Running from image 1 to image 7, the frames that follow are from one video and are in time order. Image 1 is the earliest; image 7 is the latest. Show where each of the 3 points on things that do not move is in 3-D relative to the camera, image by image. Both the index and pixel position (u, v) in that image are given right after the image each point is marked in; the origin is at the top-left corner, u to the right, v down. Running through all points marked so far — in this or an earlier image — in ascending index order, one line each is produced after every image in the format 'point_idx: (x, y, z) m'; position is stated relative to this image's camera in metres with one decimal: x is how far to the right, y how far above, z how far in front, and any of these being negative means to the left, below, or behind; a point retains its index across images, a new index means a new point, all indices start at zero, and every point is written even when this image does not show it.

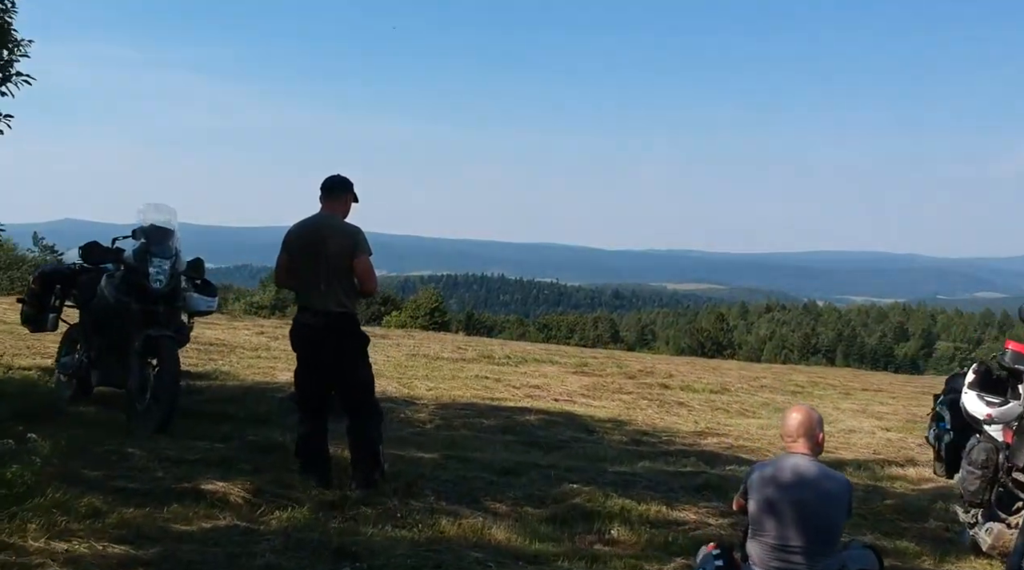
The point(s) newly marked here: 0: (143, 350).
0: (-2.9, -0.5, +9.3) m
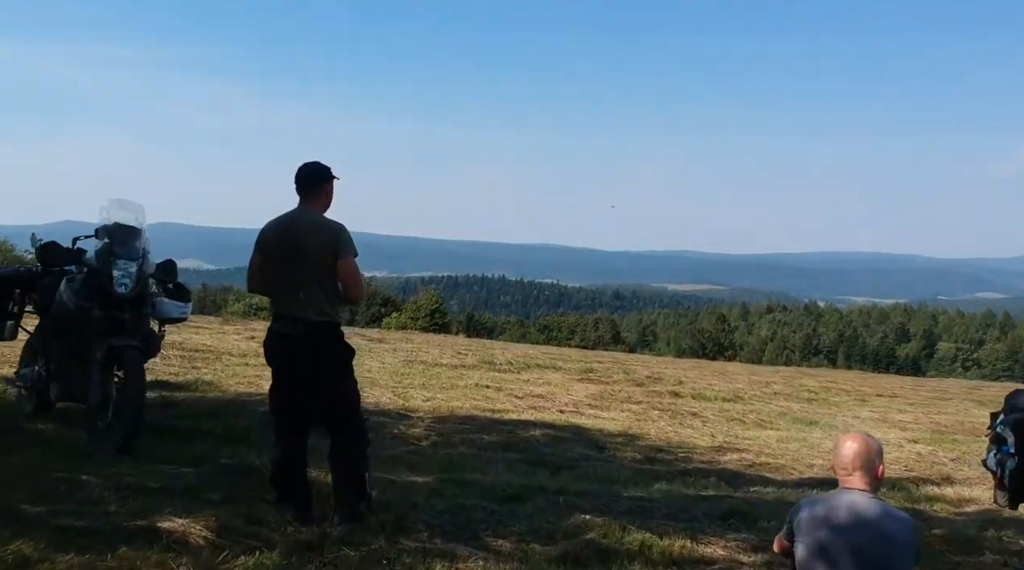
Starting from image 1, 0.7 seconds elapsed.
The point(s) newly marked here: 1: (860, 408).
0: (-2.8, -0.5, +8.4) m
1: (+5.7, -2.0, +19.6) m
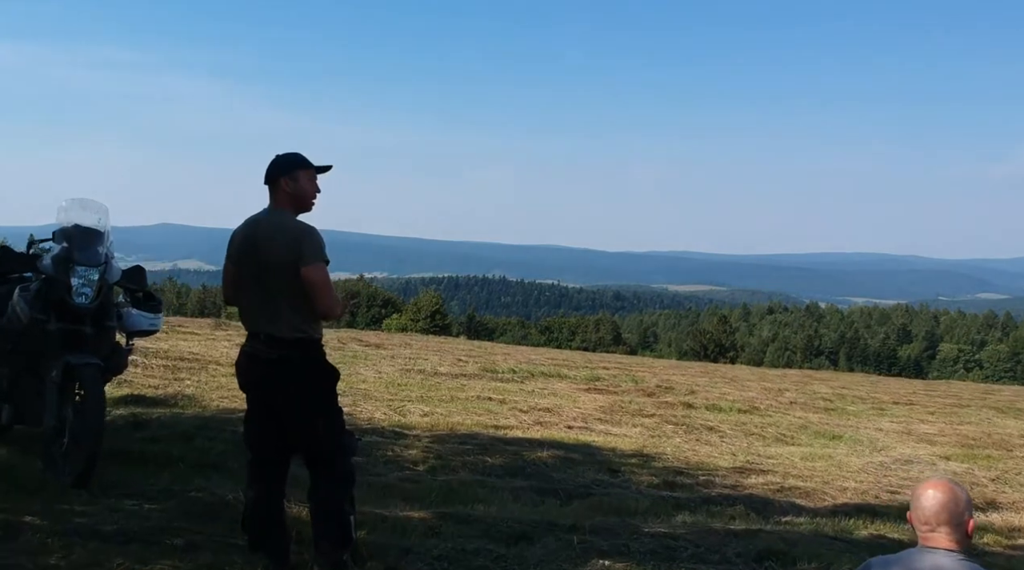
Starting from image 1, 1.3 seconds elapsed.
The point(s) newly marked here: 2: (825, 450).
0: (-2.8, -0.6, +7.5) m
1: (+5.7, -2.1, +18.7) m
2: (+3.3, -1.8, +12.8) m
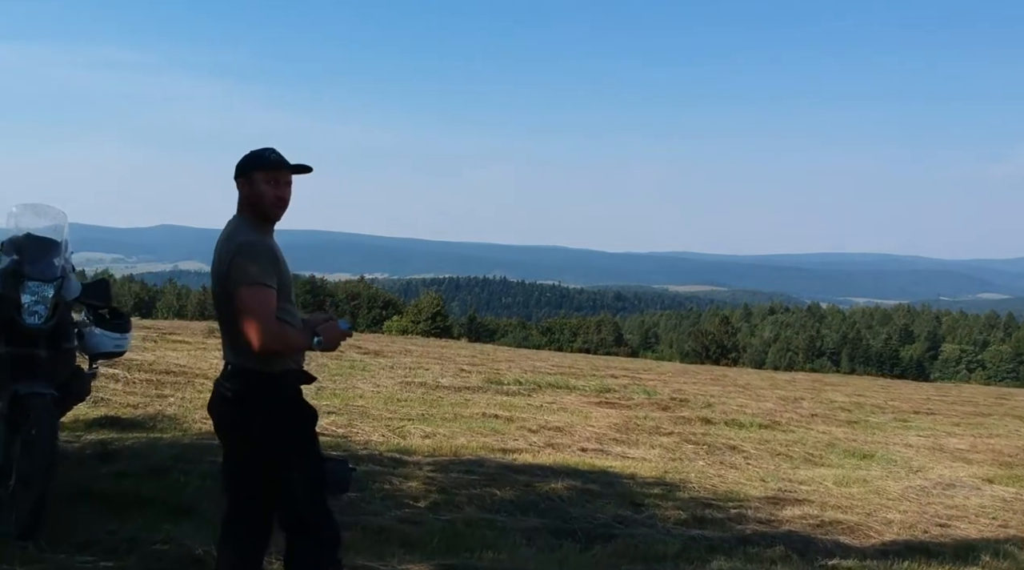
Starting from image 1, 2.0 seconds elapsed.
0: (-2.7, -0.7, +6.5) m
1: (+5.8, -2.1, +17.7) m
2: (+3.4, -1.9, +11.9) m
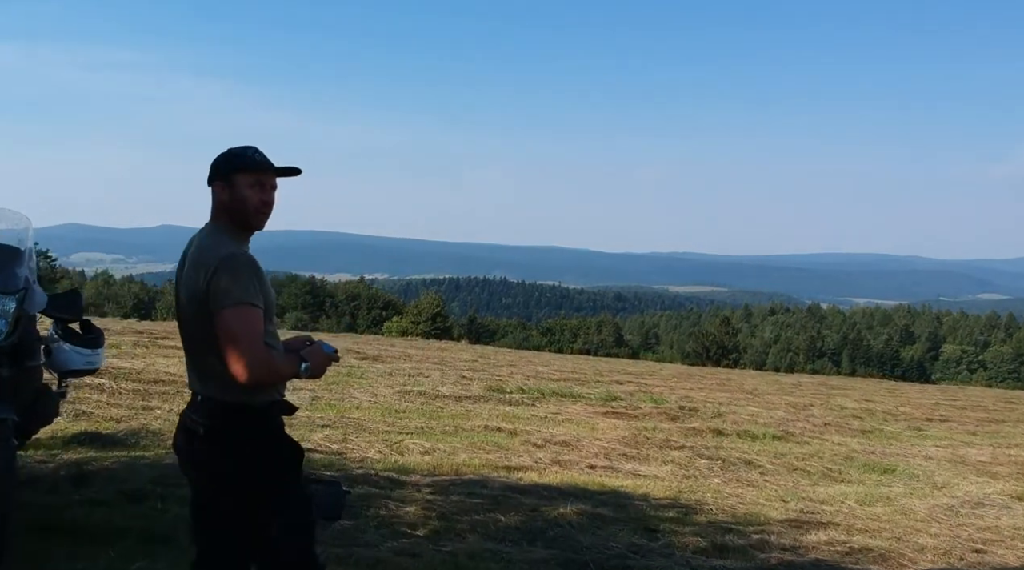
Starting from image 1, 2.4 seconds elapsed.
0: (-2.7, -0.8, +5.9) m
1: (+5.8, -2.2, +17.1) m
2: (+3.4, -1.9, +11.3) m
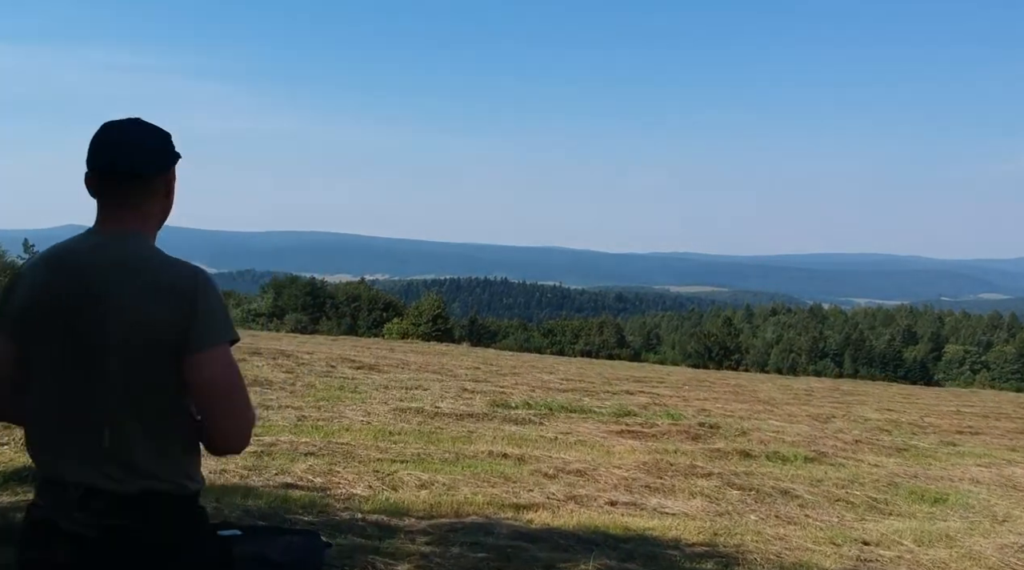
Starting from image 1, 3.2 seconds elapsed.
0: (-2.6, -0.8, +4.6) m
1: (+5.9, -2.3, +15.8) m
2: (+3.5, -2.0, +9.9) m
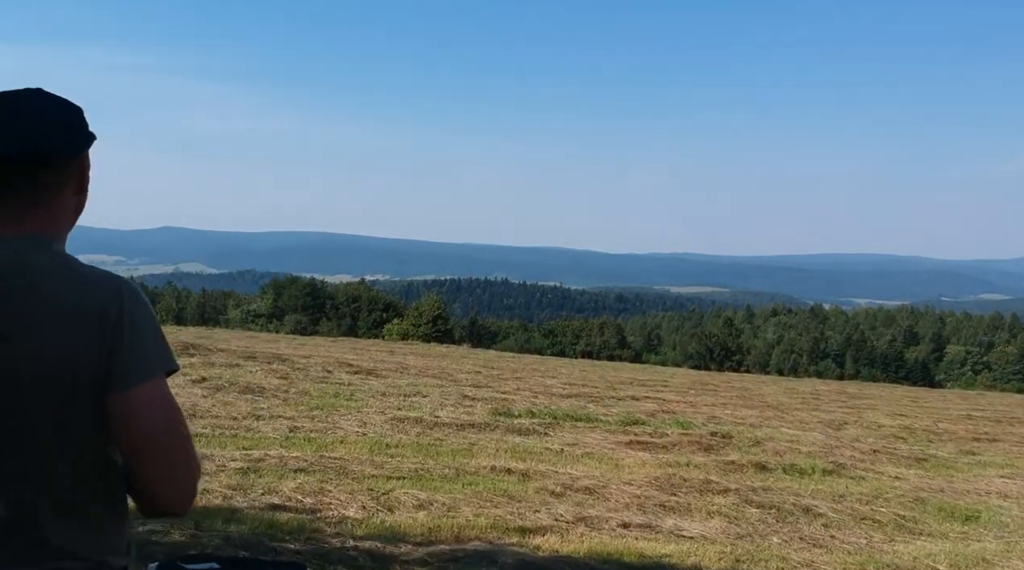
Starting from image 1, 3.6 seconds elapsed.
0: (-2.6, -0.9, +3.9) m
1: (+6.0, -2.3, +15.1) m
2: (+3.5, -2.0, +9.3) m
